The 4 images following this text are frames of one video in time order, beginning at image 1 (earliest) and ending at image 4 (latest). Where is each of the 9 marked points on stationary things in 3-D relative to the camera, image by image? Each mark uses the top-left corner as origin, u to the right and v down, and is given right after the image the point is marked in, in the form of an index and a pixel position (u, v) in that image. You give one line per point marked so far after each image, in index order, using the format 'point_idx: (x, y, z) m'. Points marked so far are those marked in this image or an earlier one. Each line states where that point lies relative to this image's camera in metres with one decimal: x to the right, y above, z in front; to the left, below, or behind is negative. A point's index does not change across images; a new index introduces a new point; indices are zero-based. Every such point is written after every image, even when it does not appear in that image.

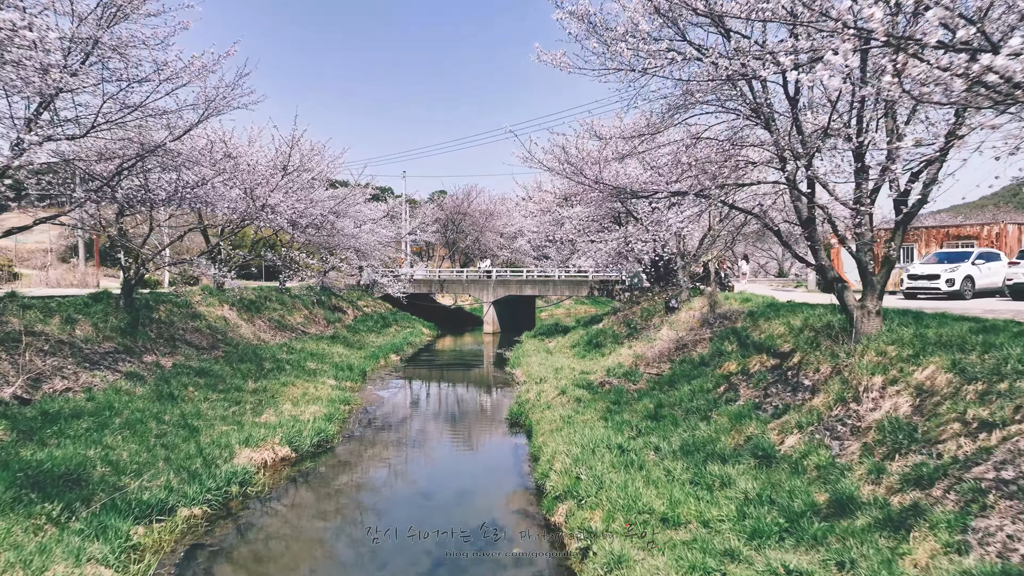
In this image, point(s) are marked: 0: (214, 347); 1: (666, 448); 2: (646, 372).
0: (-6.7, -1.3, +15.6) m
1: (+1.8, -1.9, +8.2) m
2: (+2.5, -1.6, +13.1) m
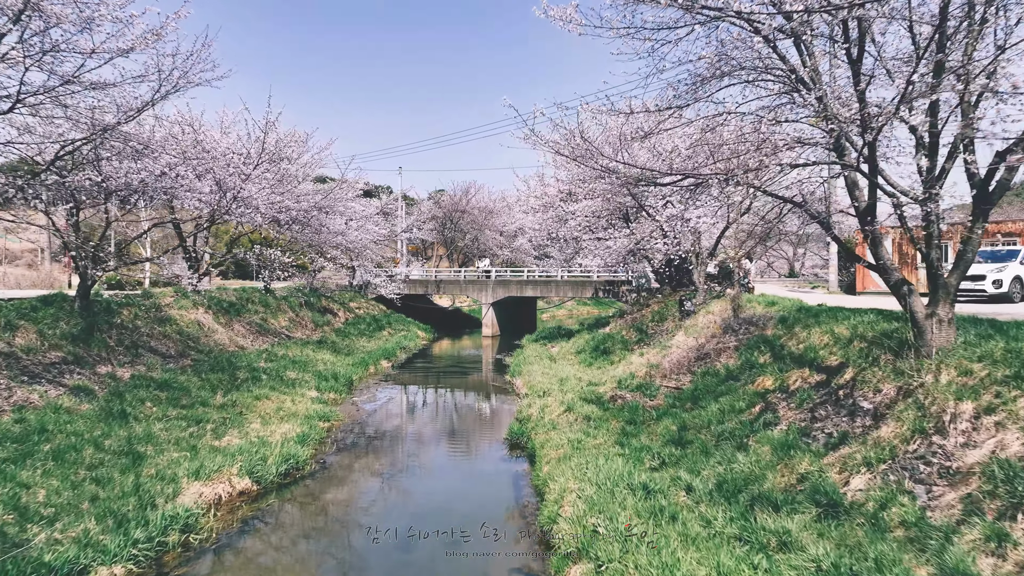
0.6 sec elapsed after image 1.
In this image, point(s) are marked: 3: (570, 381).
0: (-6.7, -1.4, +14.1) m
1: (+1.8, -1.9, +6.7) m
2: (+2.5, -1.6, +11.6) m
3: (+1.2, -1.9, +14.2) m
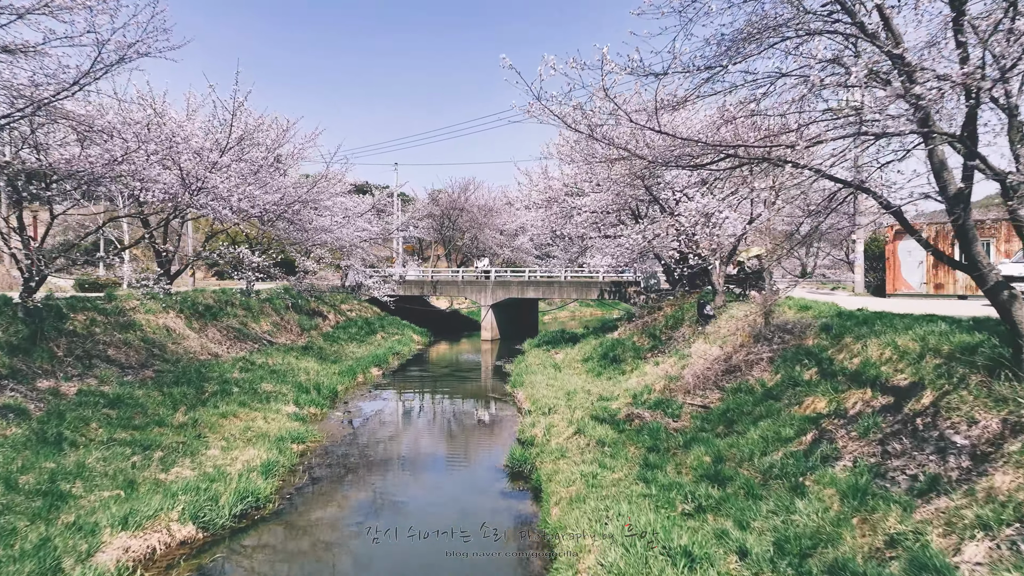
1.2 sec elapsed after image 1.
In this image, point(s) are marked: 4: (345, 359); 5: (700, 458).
0: (-6.7, -1.4, +12.6) m
1: (+1.8, -2.0, +5.2) m
2: (+2.6, -1.7, +10.1) m
3: (+1.2, -2.0, +12.7) m
4: (-4.7, -2.0, +19.5) m
5: (+2.1, -1.9, +7.8) m
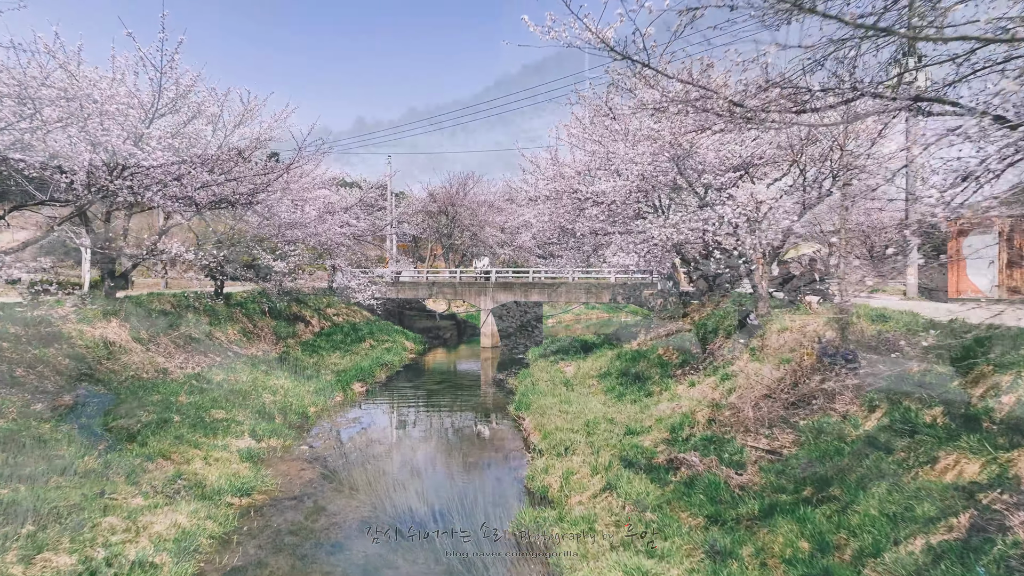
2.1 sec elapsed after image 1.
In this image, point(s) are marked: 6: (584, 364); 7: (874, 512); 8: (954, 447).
0: (-6.6, -1.5, +10.2) m
1: (+1.9, -2.1, +2.8) m
2: (+2.6, -1.8, +7.7) m
3: (+1.3, -2.0, +10.3) m
4: (-4.6, -2.1, +17.1) m
5: (+2.2, -2.0, +5.5) m
6: (+1.6, -1.7, +15.8) m
7: (+2.9, -1.7, +5.4) m
8: (+3.6, -1.3, +5.7) m
